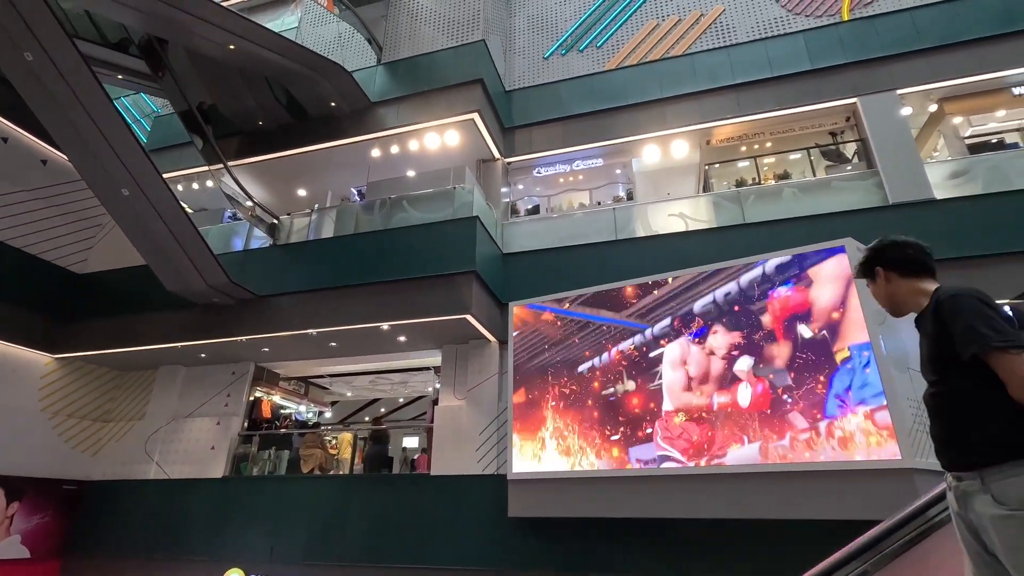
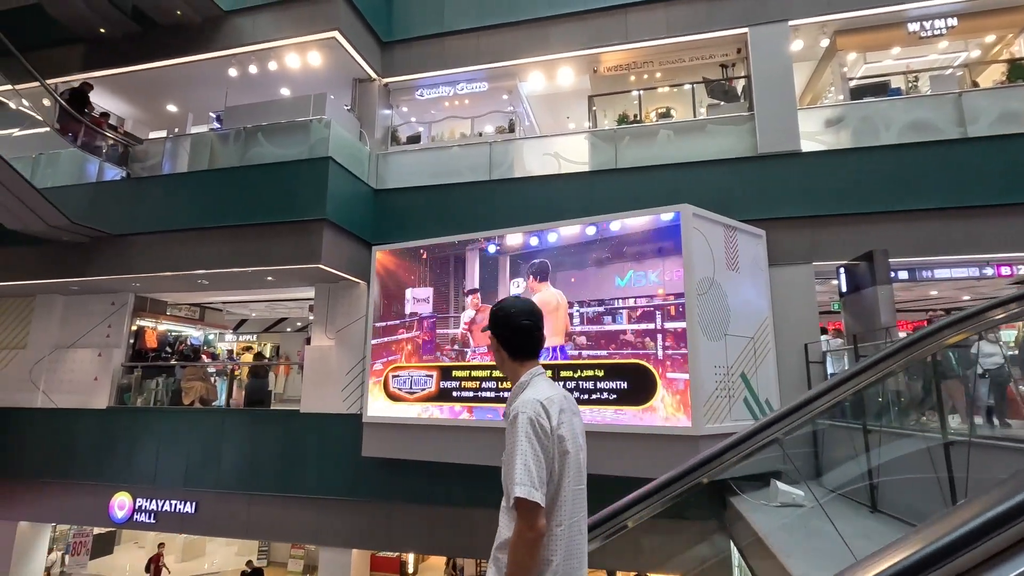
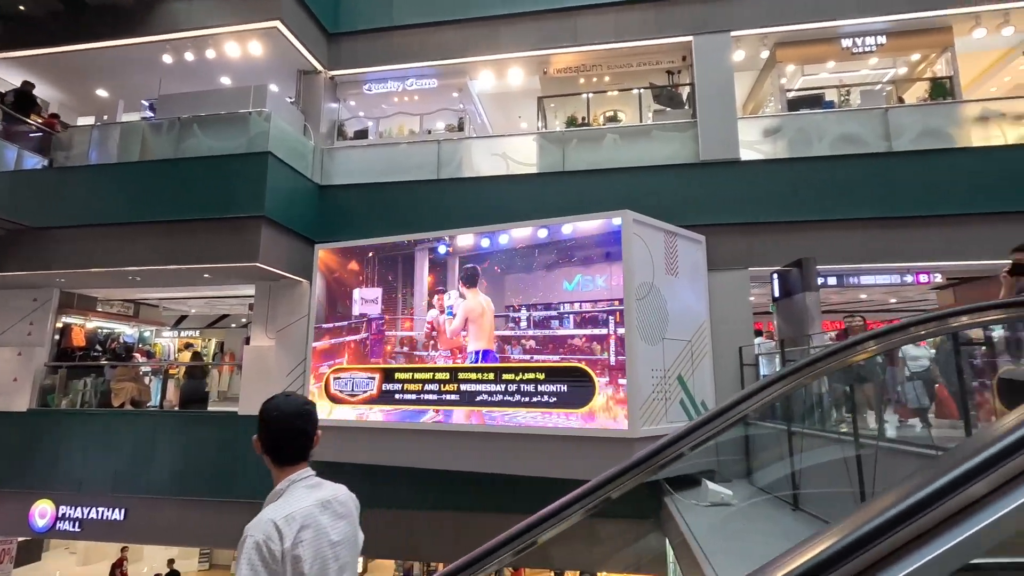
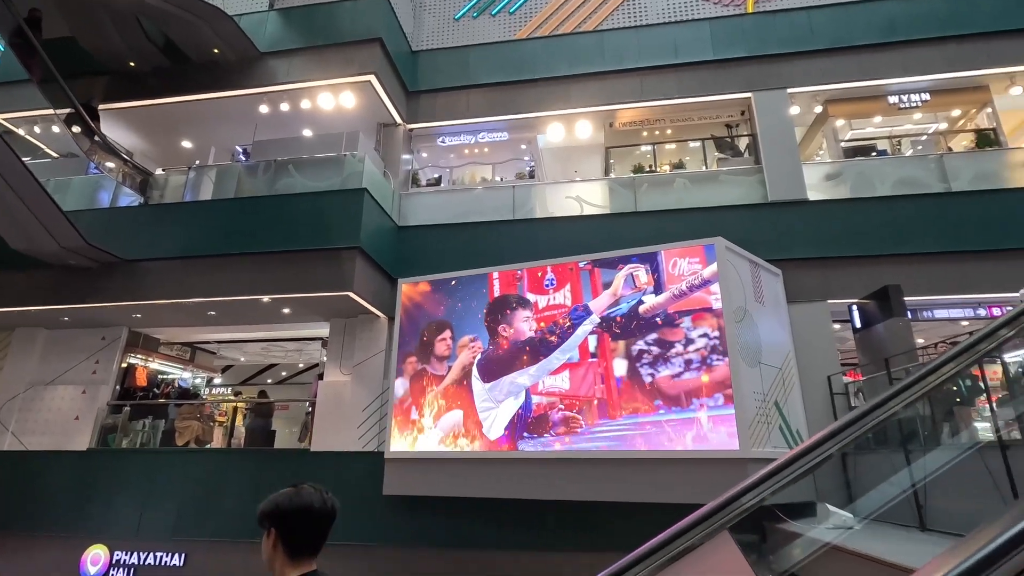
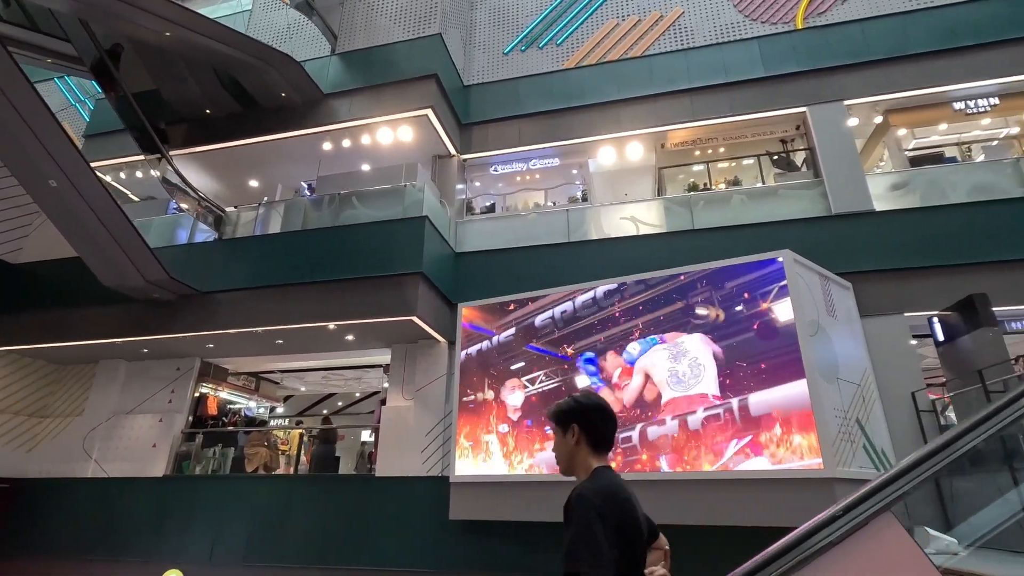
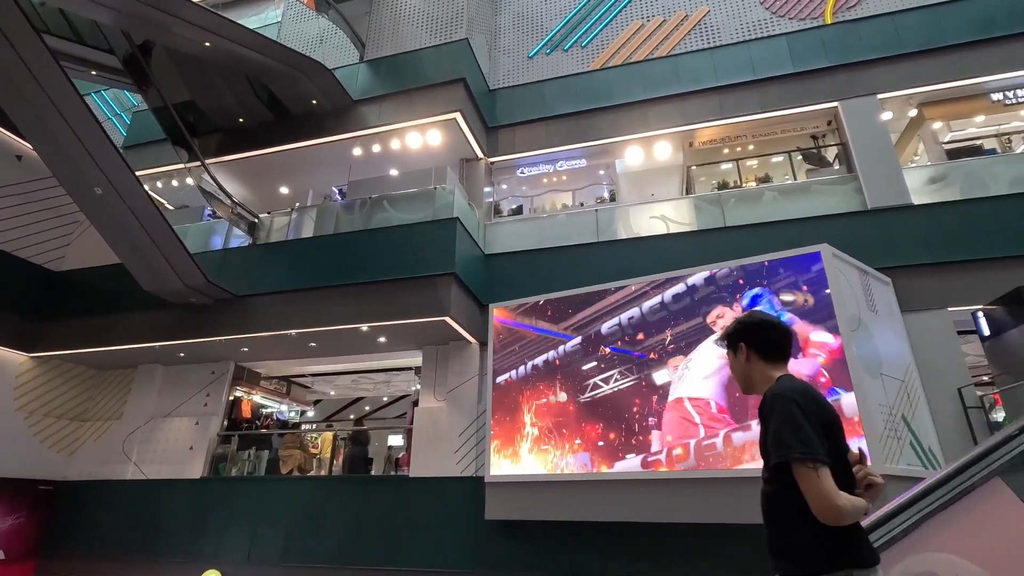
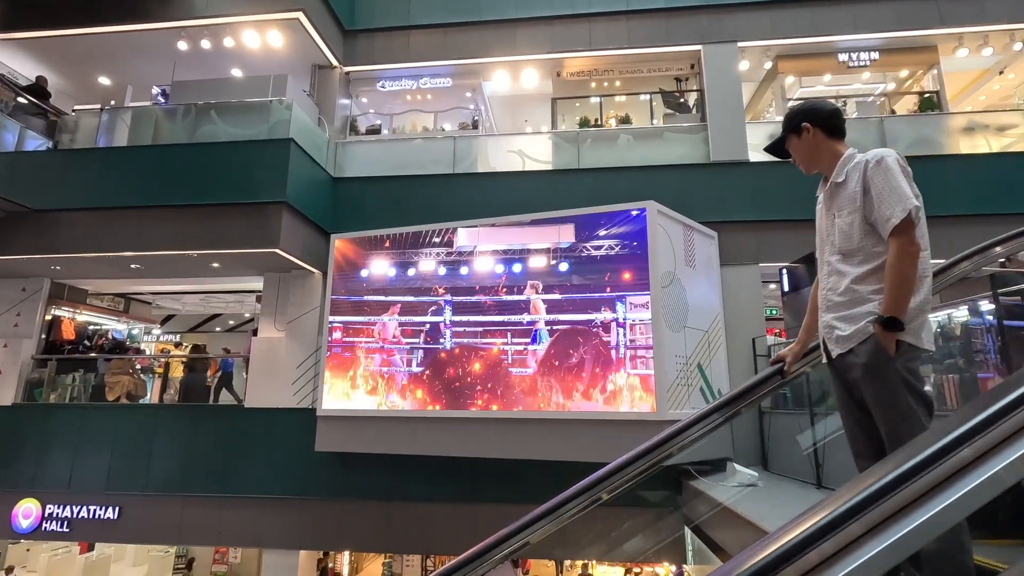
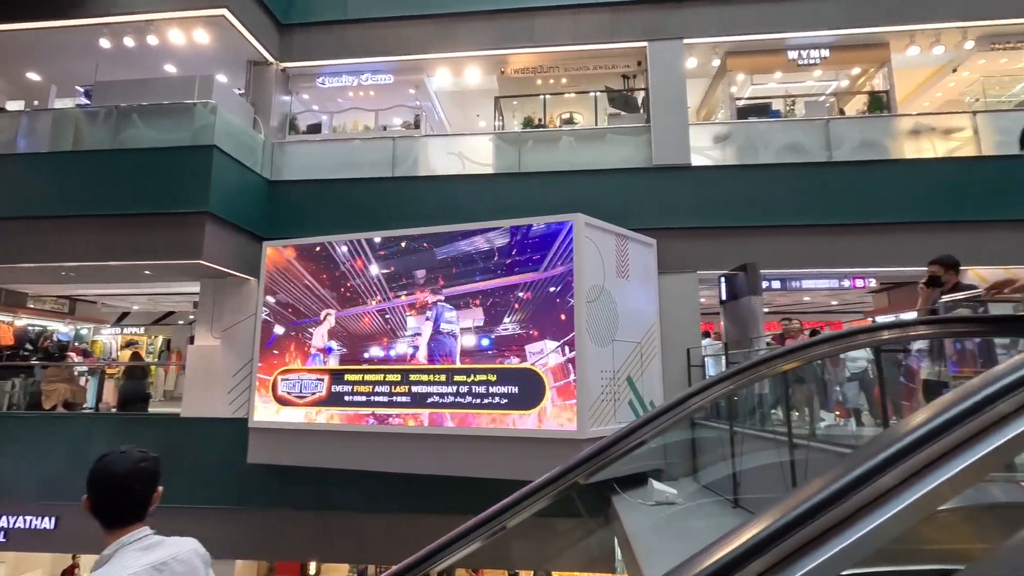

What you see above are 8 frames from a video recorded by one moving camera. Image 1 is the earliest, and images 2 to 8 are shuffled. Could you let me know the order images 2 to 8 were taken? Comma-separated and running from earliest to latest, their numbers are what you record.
6, 5, 4, 7, 2, 3, 8
